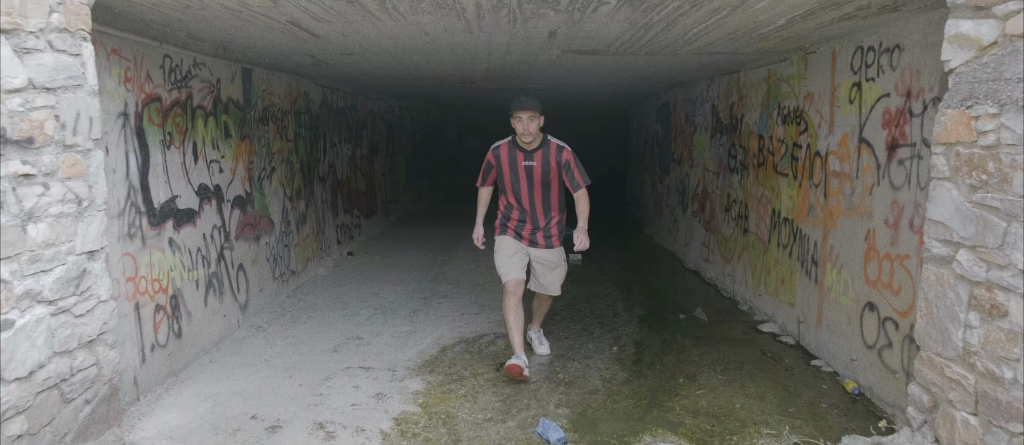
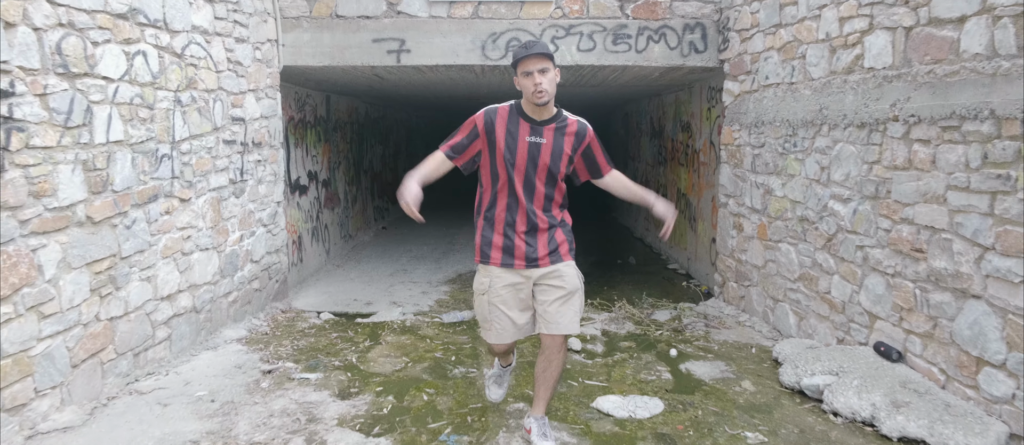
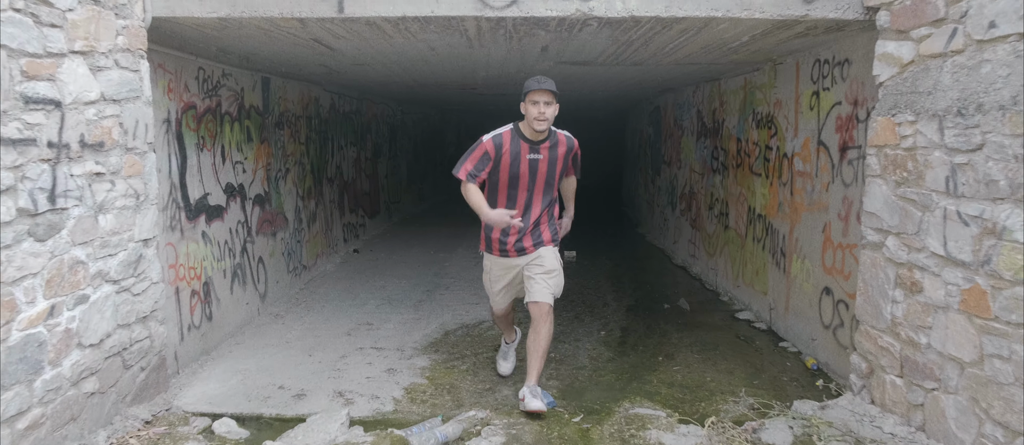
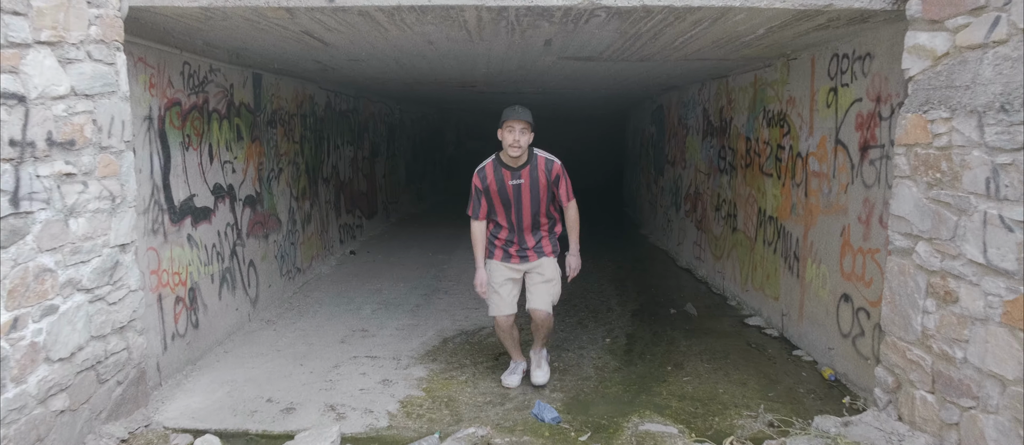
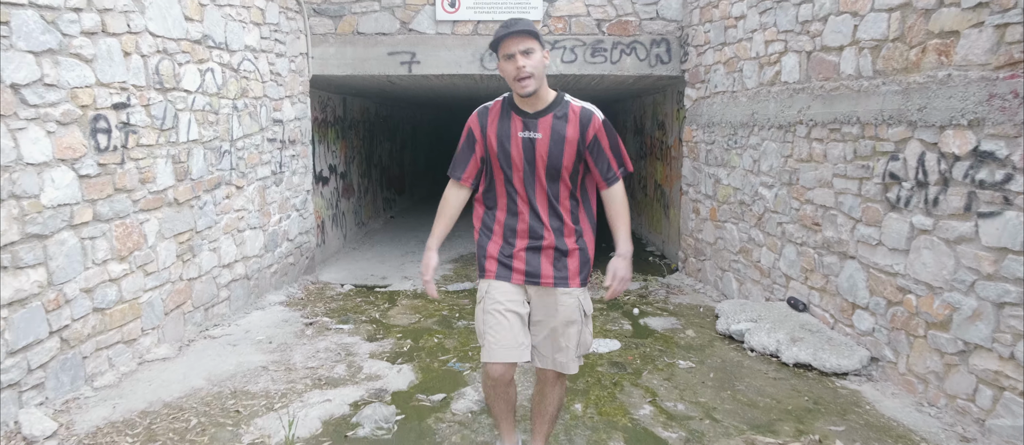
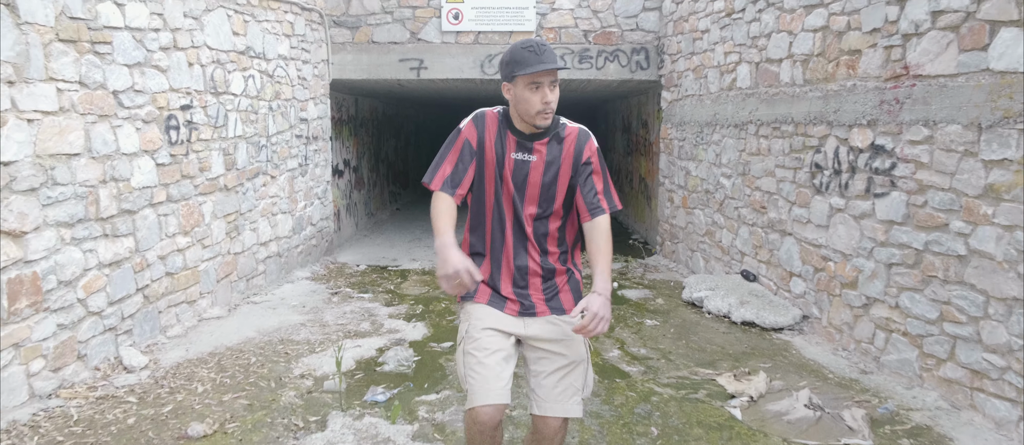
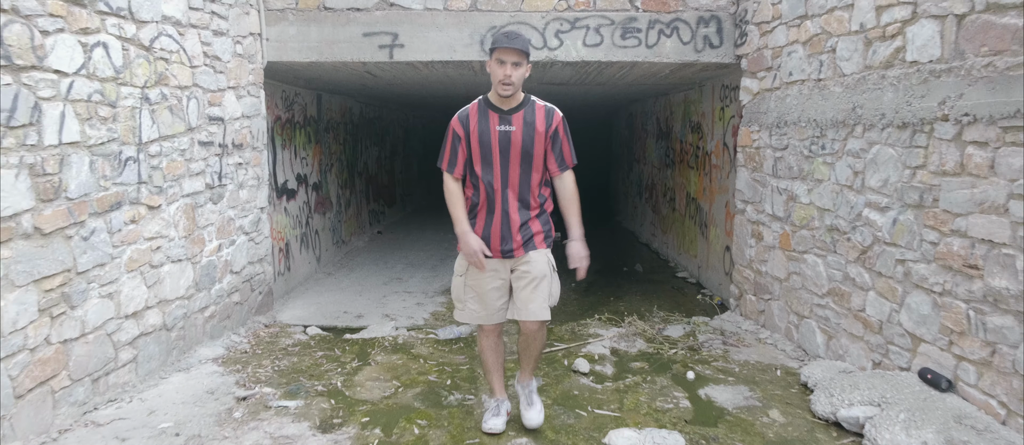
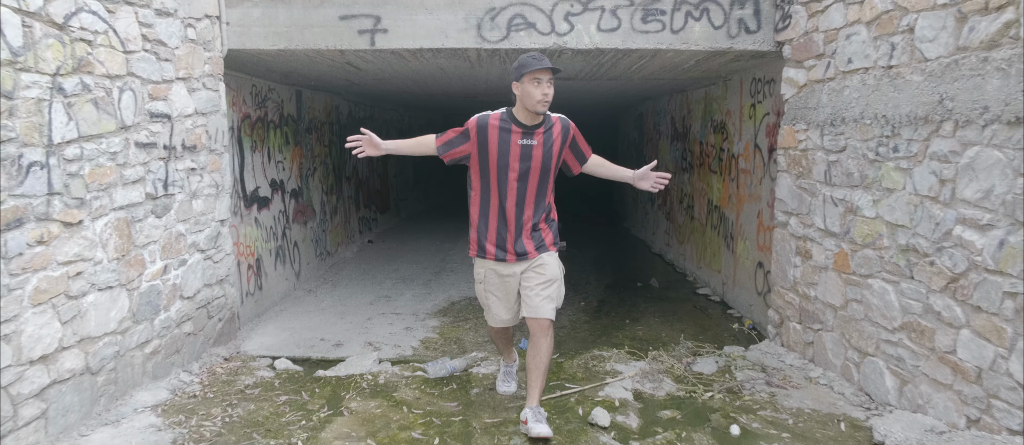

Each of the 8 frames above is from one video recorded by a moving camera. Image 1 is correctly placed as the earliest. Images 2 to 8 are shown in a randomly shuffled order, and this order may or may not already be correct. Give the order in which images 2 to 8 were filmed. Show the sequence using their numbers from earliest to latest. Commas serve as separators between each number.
4, 3, 8, 7, 2, 5, 6
